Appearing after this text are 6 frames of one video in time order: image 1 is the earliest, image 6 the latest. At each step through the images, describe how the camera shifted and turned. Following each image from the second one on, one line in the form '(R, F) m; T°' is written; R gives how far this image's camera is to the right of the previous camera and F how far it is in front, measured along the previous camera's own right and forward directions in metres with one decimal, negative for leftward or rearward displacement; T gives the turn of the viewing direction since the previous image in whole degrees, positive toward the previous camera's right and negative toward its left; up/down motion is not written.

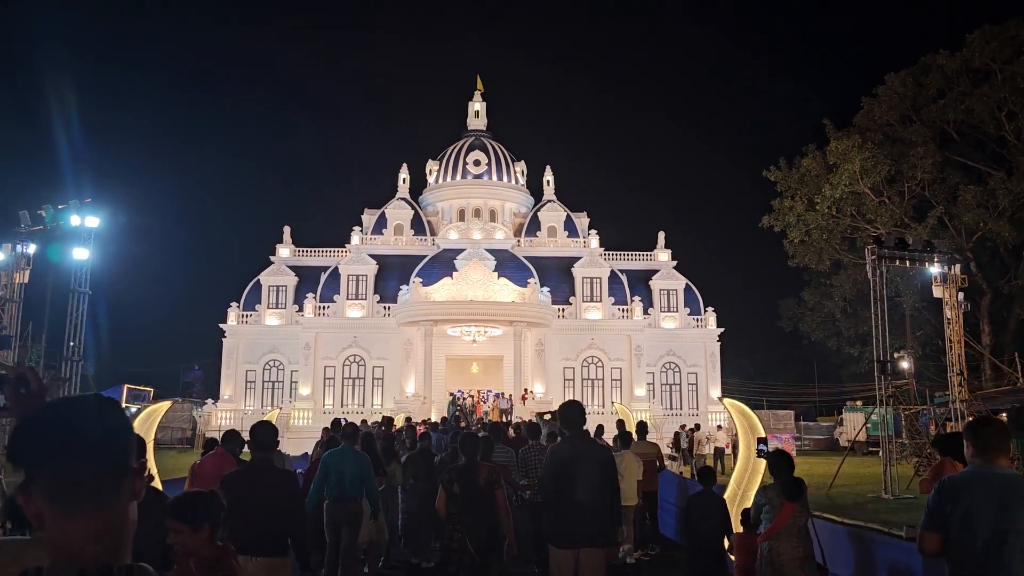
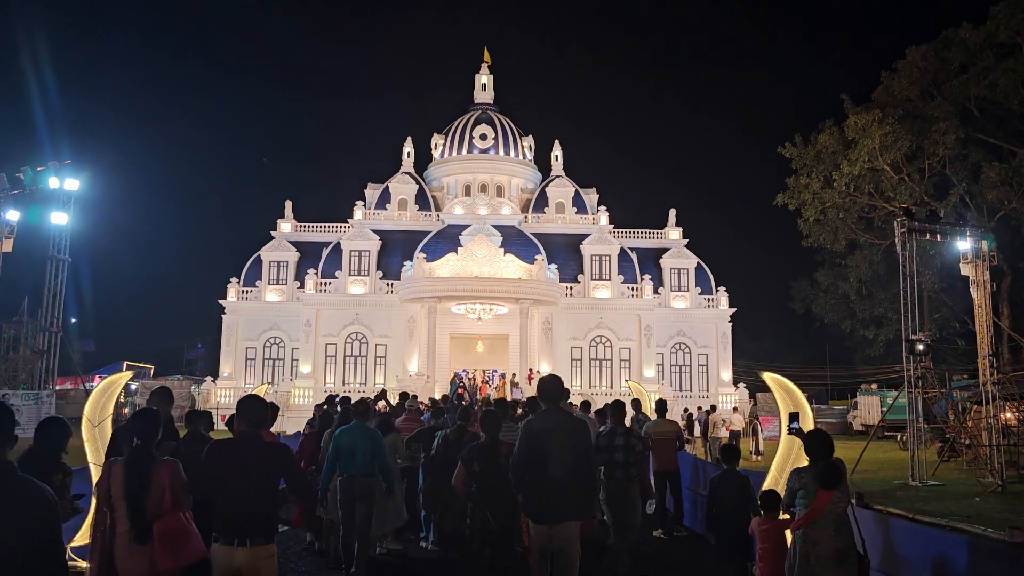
(0.0, +0.8) m; 0°
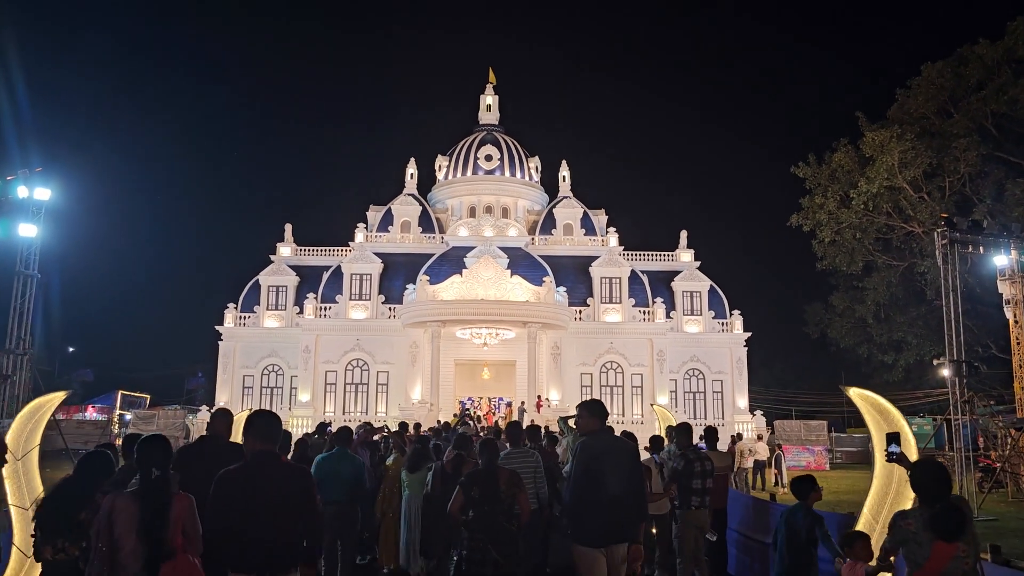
(-0.1, +1.0) m; 0°
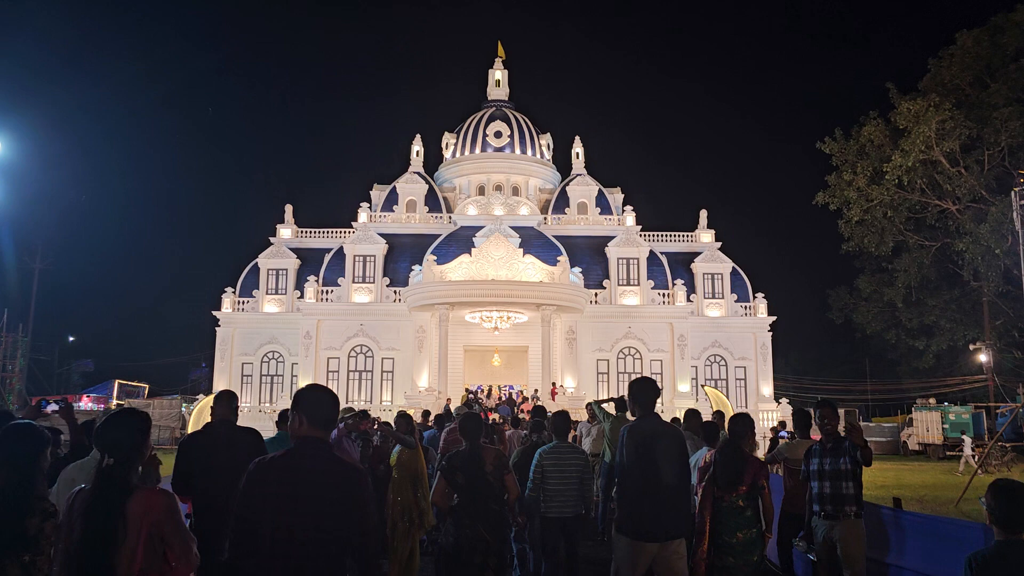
(-0.1, +1.4) m; -1°
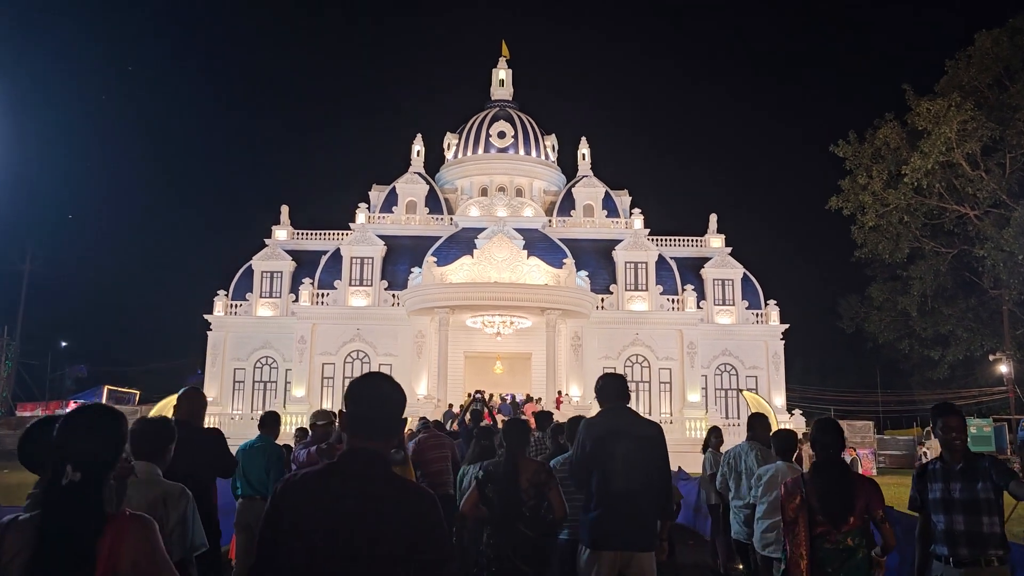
(-0.1, +0.9) m; 0°
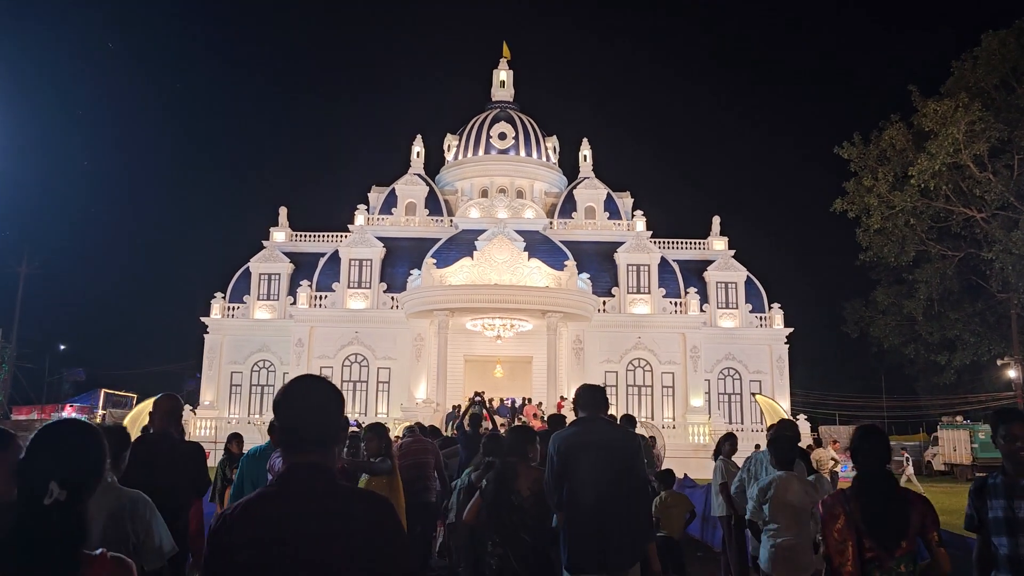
(0.0, +0.3) m; 0°
